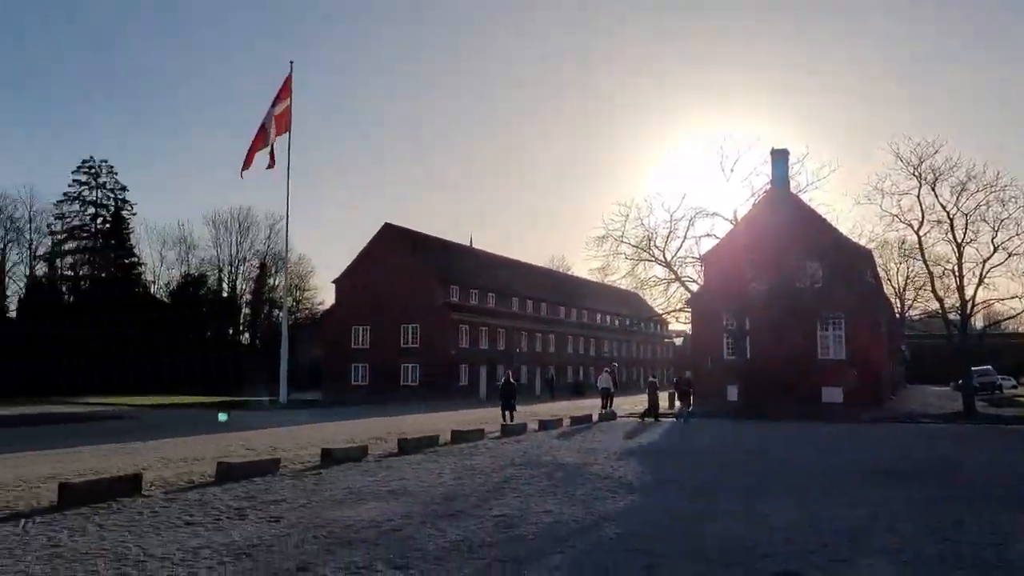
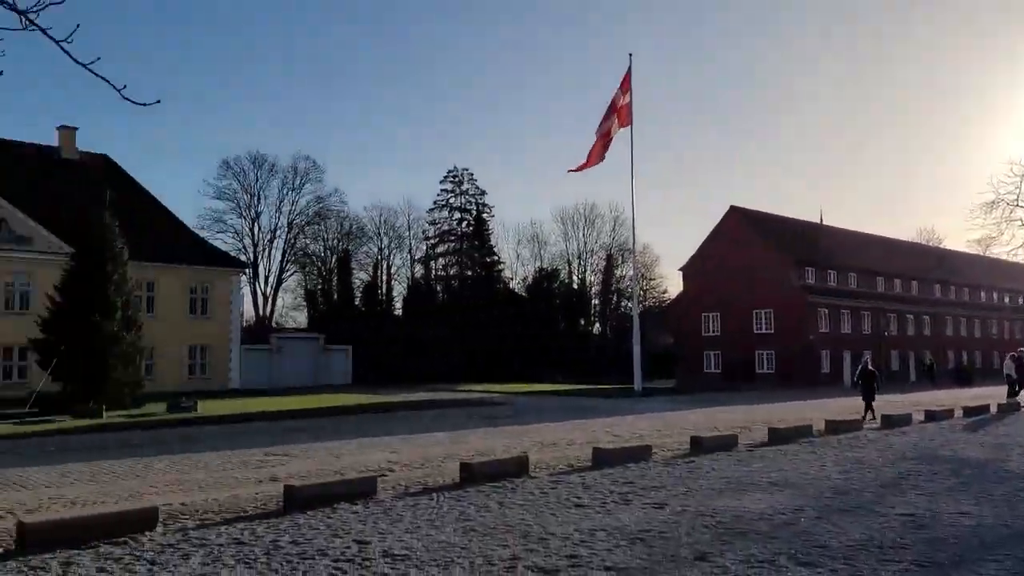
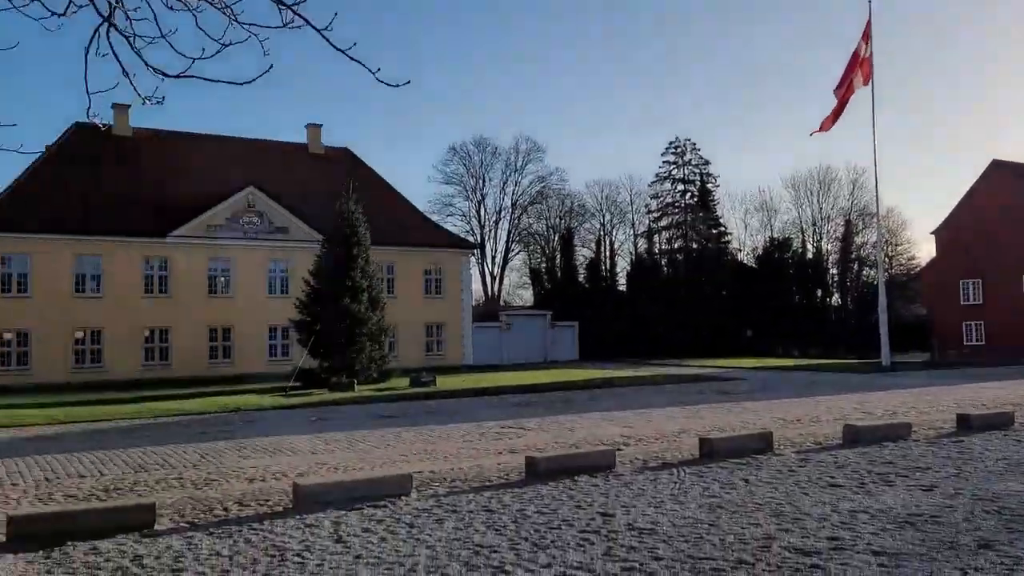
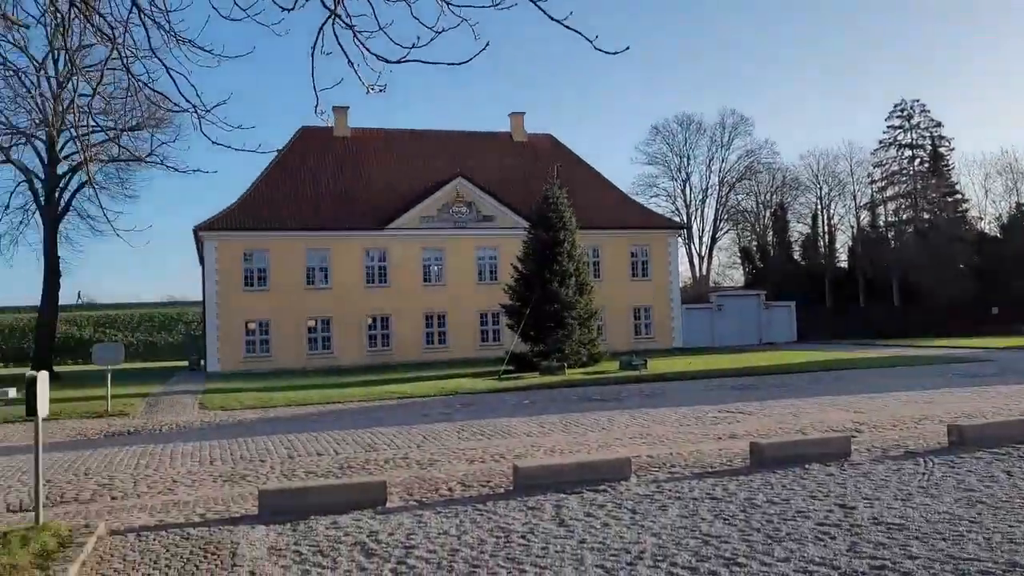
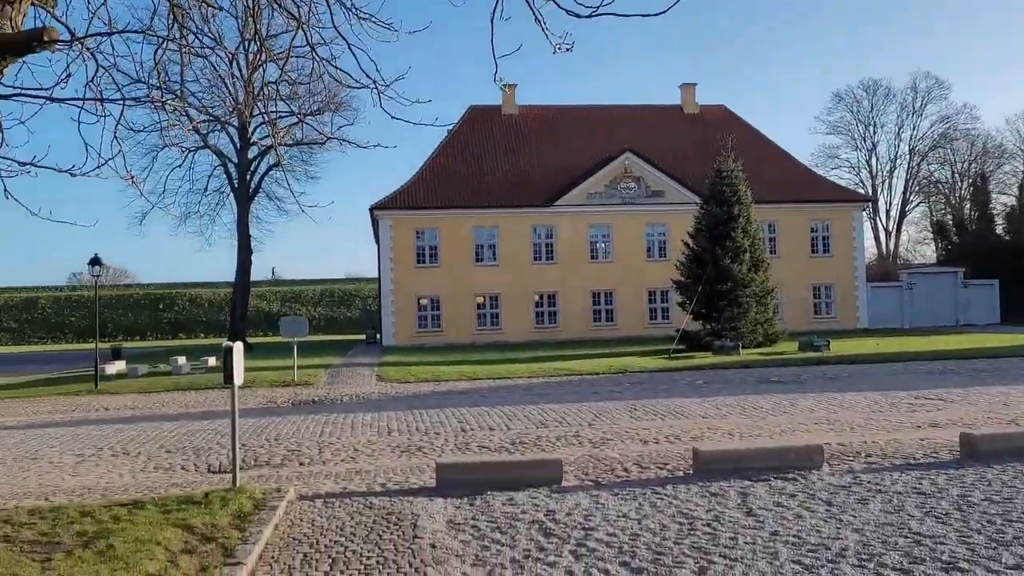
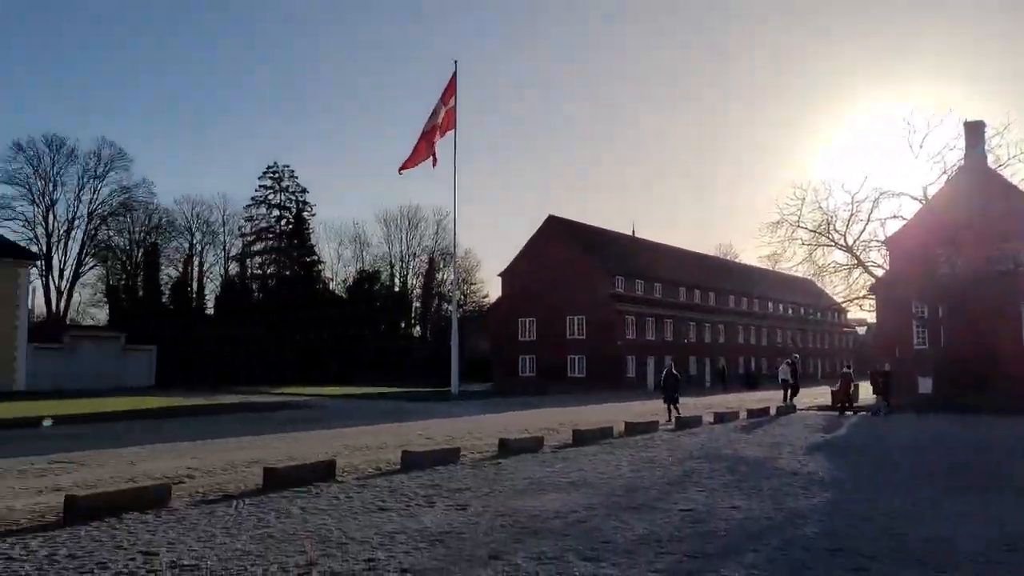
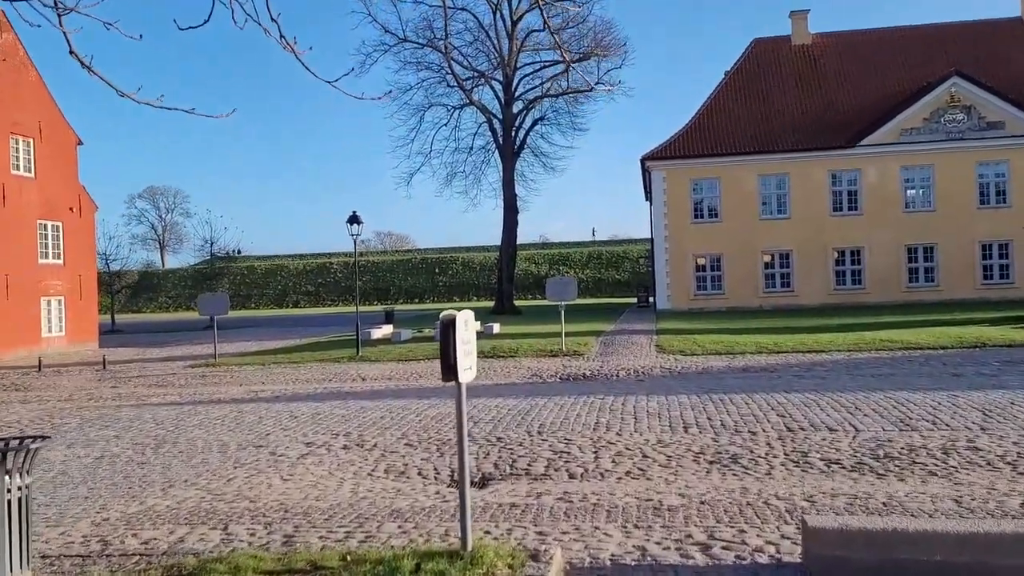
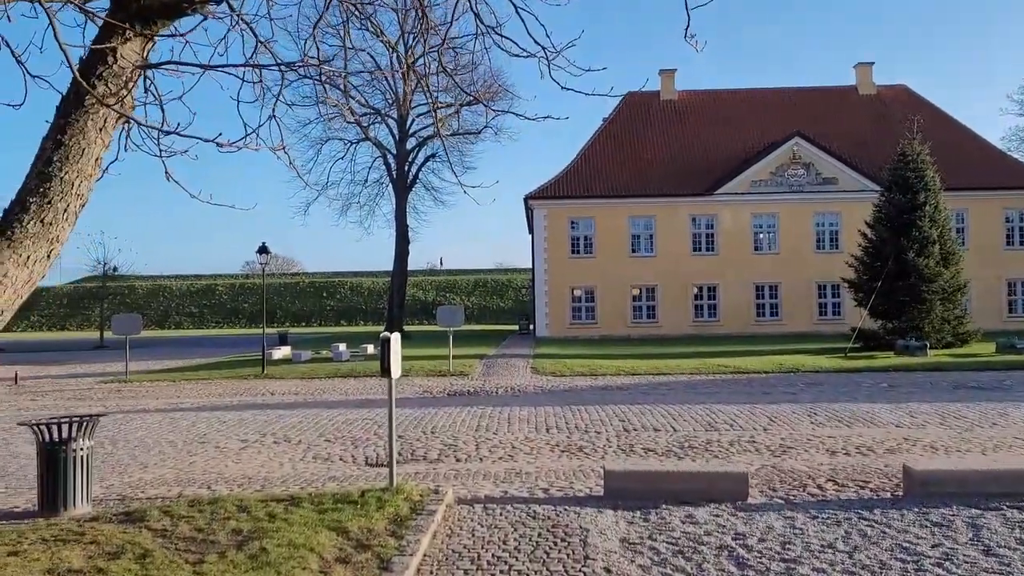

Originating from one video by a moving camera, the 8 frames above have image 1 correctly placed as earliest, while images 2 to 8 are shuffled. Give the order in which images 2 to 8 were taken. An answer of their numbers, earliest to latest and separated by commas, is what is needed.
6, 2, 3, 4, 5, 8, 7
